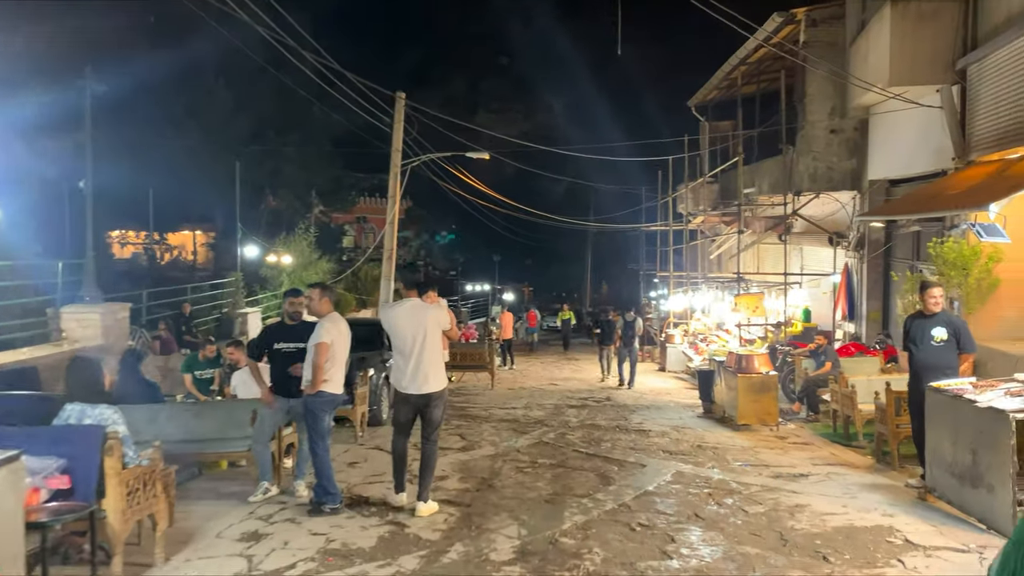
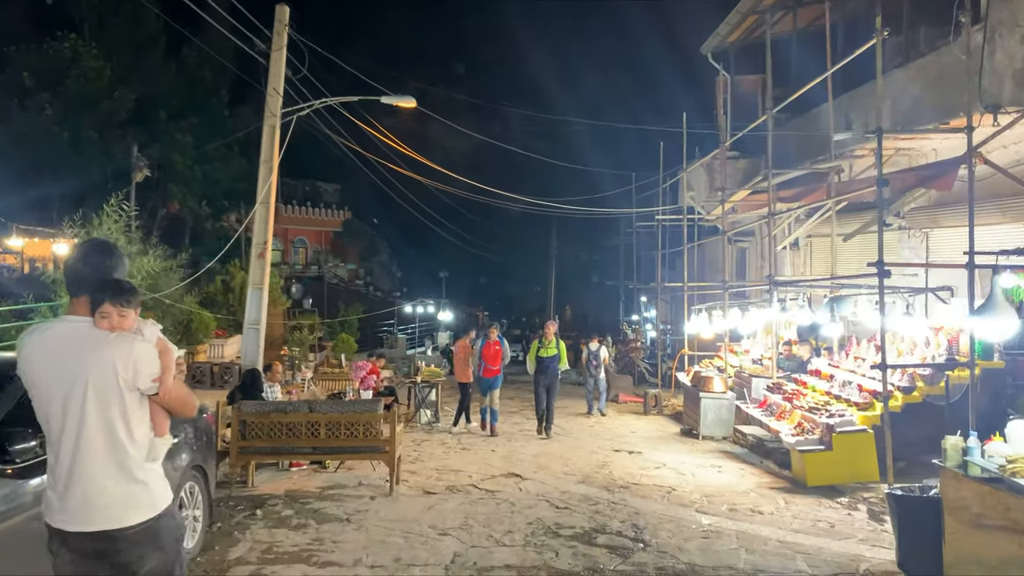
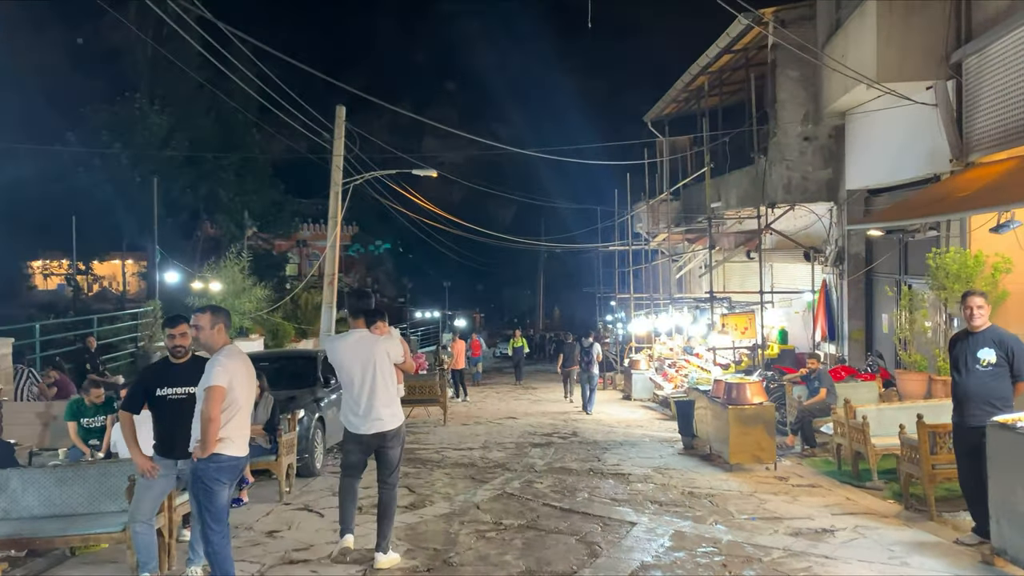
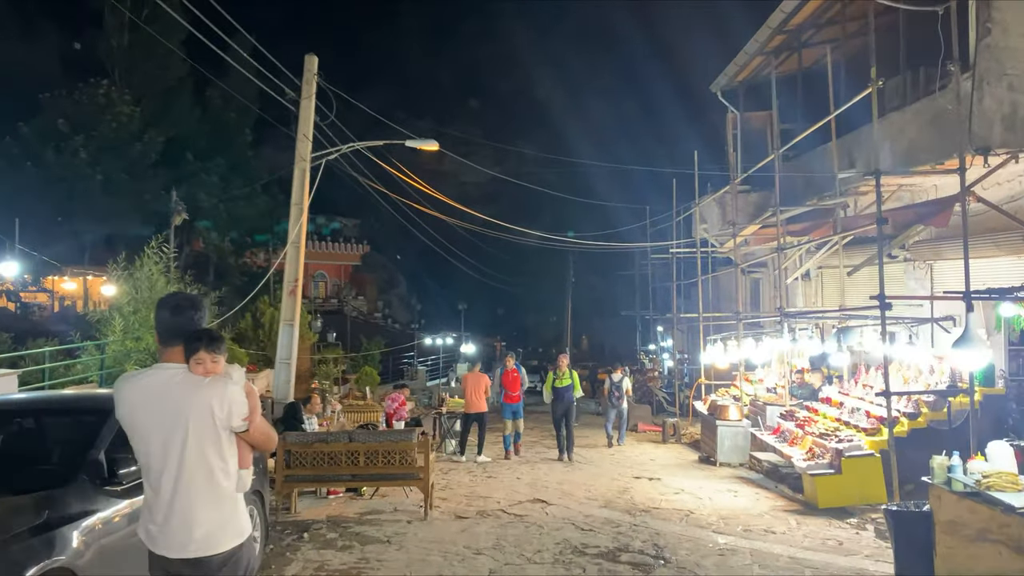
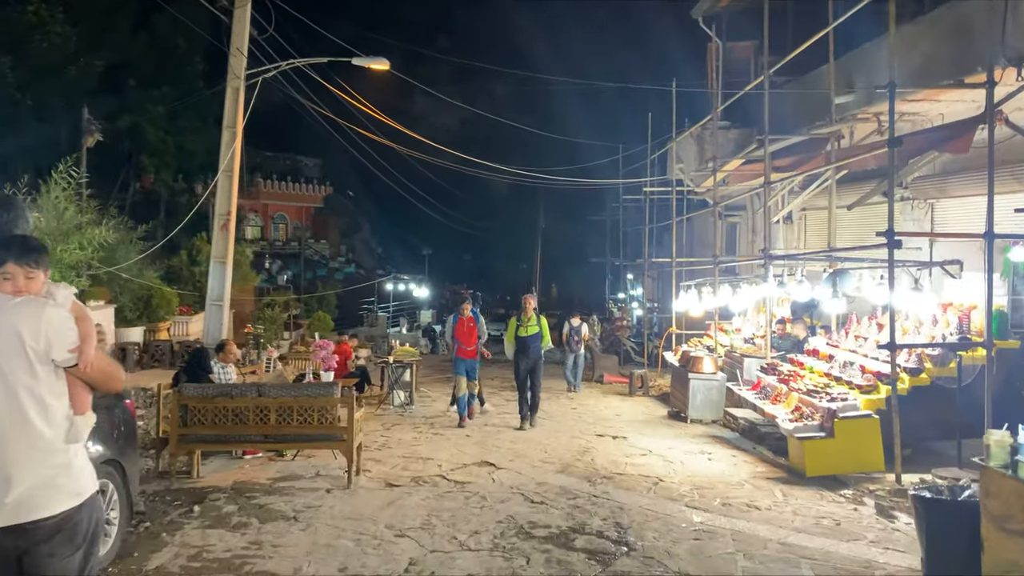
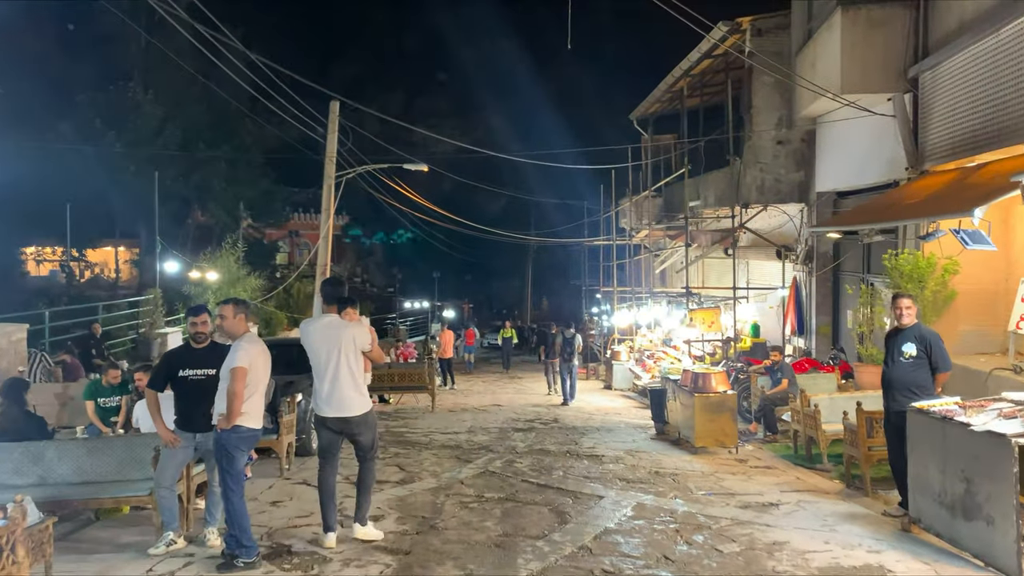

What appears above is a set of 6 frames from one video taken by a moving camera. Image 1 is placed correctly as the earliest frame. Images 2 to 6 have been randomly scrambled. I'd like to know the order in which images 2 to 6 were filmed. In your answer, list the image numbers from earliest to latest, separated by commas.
6, 3, 4, 2, 5
